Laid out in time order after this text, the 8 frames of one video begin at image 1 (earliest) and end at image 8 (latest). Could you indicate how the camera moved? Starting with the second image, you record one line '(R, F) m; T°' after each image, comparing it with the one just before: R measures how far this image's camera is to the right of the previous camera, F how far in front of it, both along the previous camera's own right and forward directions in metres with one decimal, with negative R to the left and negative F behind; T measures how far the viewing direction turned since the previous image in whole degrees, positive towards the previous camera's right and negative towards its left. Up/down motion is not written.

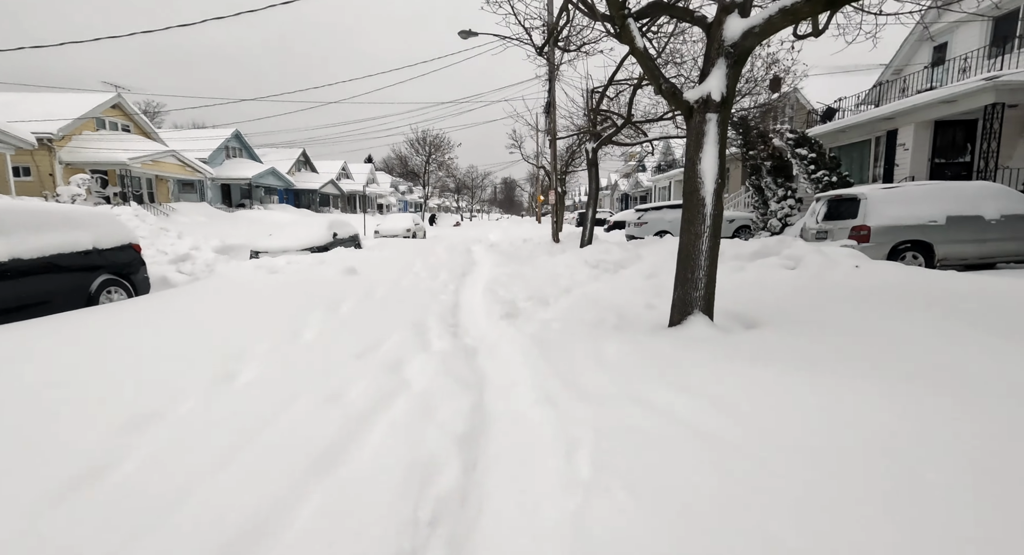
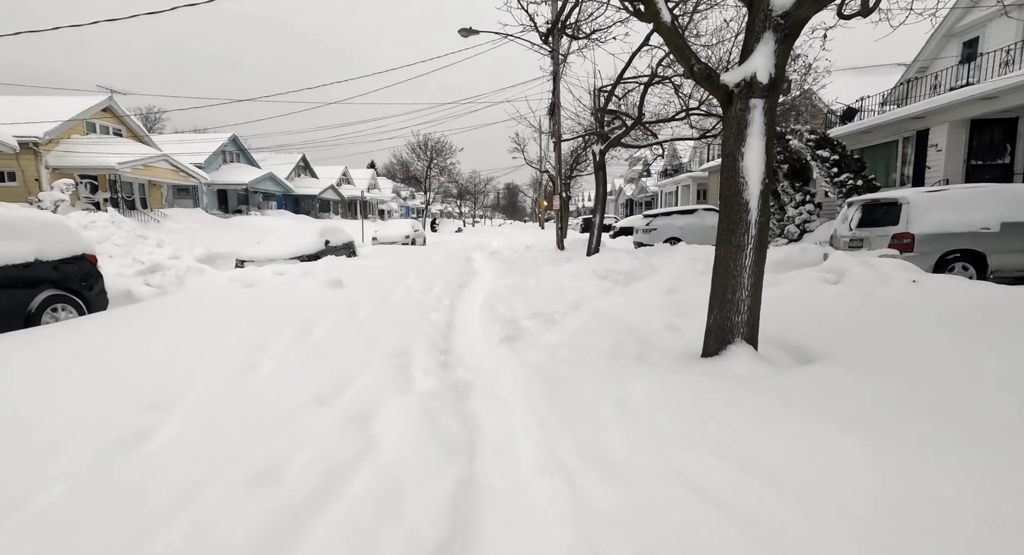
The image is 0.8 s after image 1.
(0.0, +0.7) m; 0°
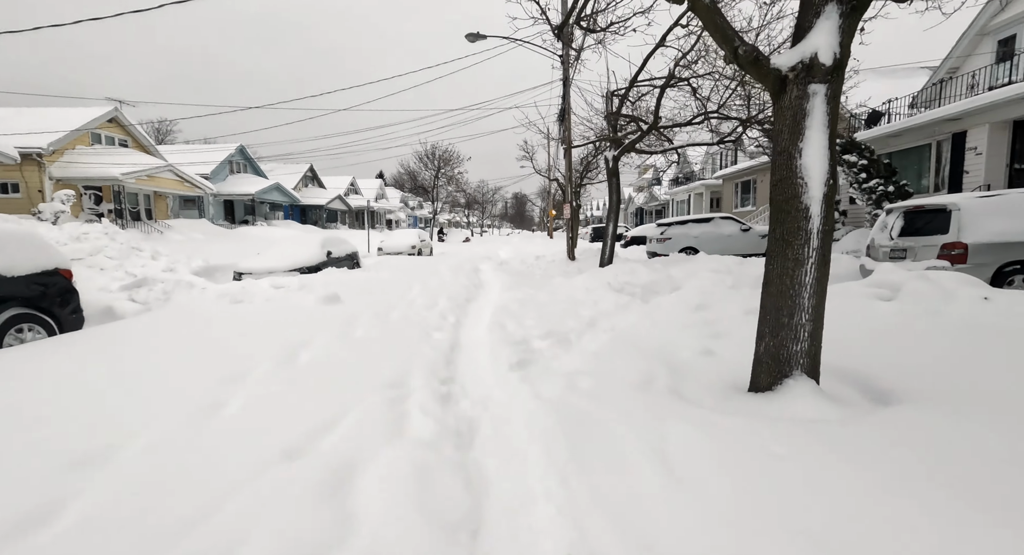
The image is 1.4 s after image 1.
(0.0, +0.5) m; -1°
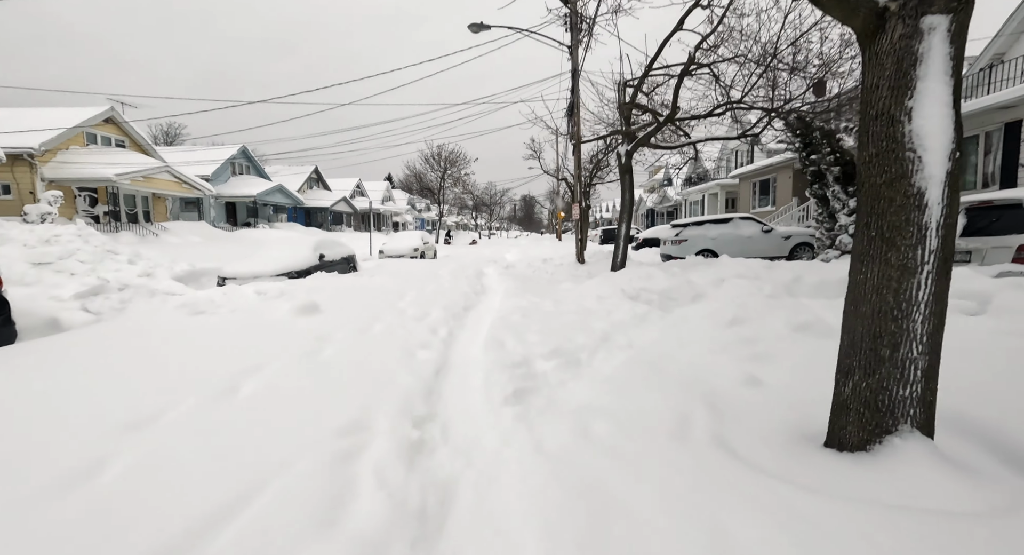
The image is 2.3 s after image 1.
(+0.1, +0.8) m; -1°
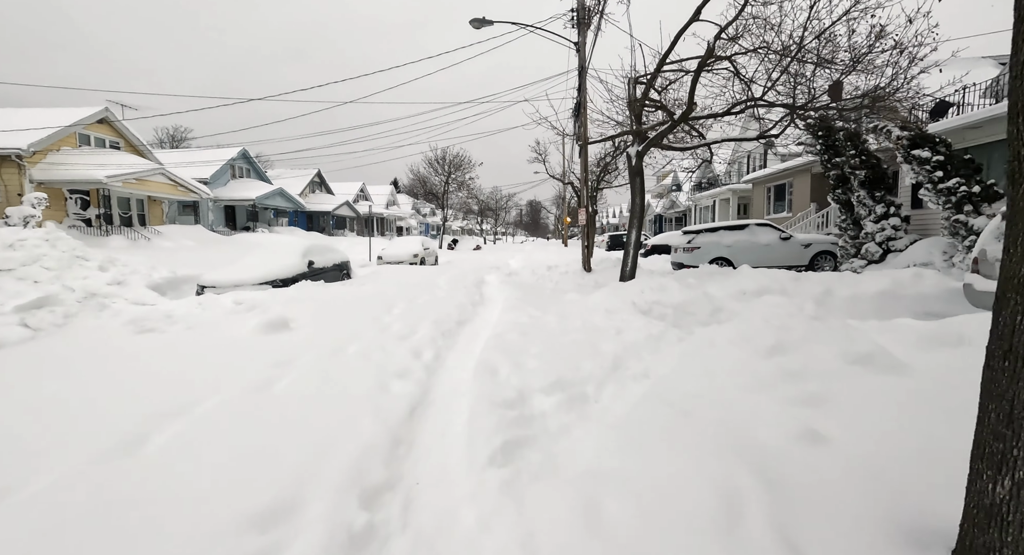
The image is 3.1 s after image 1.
(+0.1, +0.7) m; -1°
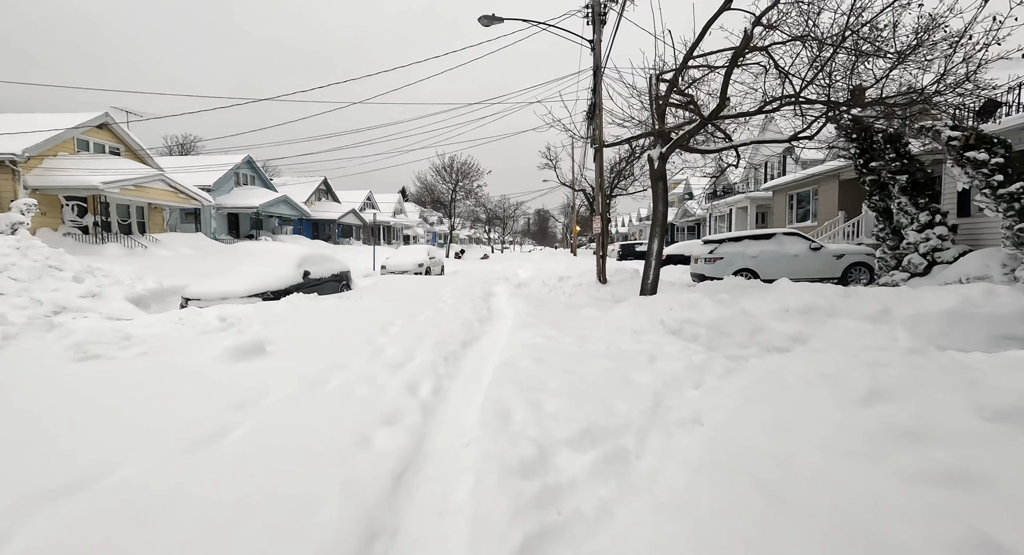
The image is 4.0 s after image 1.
(-0.1, +0.8) m; -1°
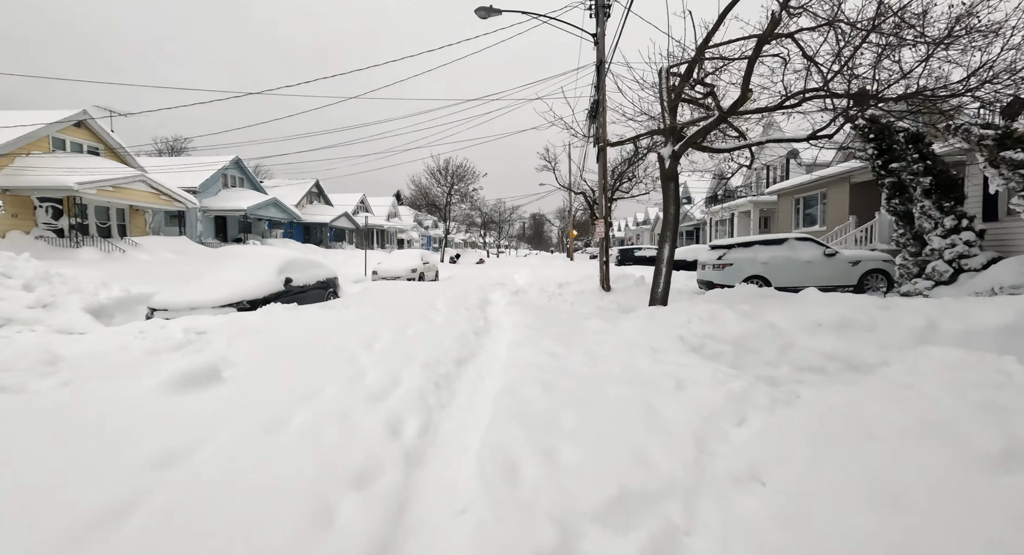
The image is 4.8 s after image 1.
(-0.1, +0.7) m; +1°
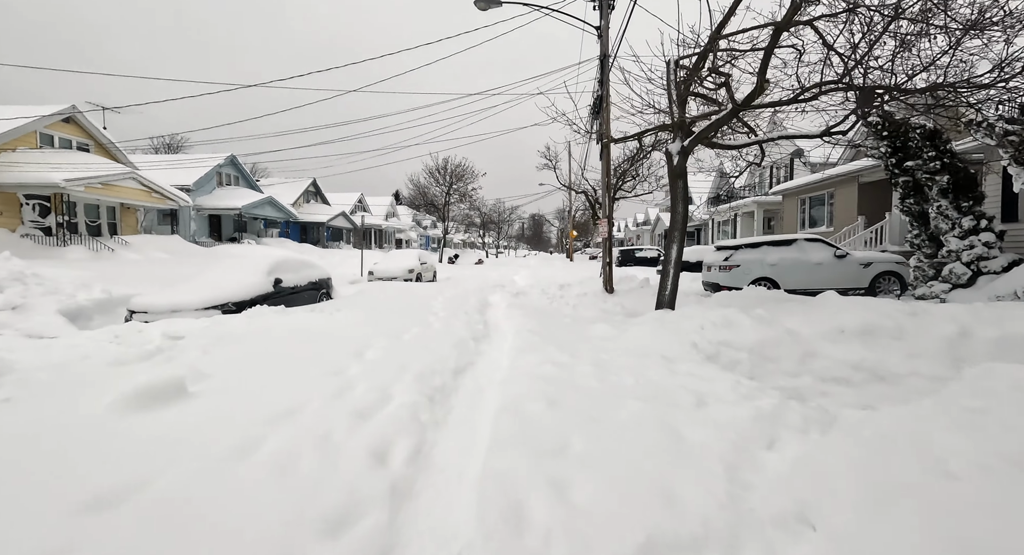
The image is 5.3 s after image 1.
(0.0, +0.4) m; 0°
